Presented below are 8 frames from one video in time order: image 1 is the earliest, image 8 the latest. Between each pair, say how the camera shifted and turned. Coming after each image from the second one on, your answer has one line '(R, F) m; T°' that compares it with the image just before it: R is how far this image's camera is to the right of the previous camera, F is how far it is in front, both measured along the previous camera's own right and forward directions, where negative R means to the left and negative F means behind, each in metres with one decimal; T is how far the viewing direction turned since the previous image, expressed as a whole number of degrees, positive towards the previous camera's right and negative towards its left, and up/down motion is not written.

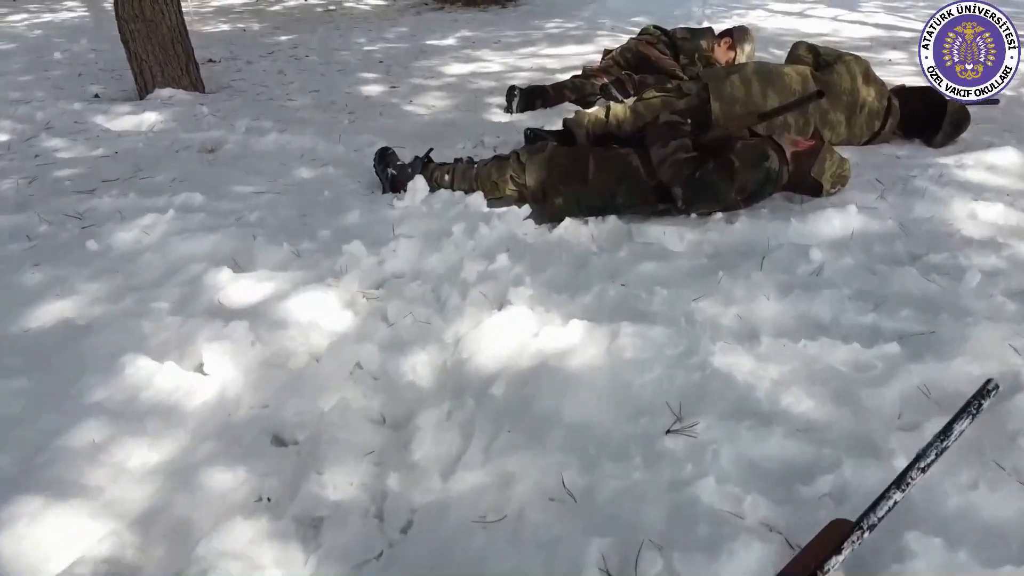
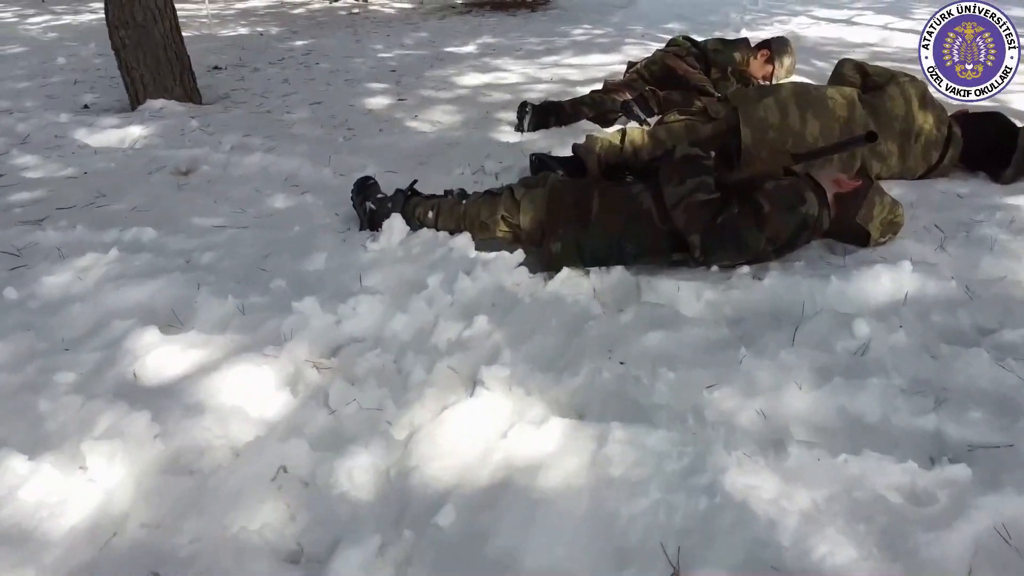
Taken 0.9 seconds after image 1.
(+0.1, +0.4) m; -3°
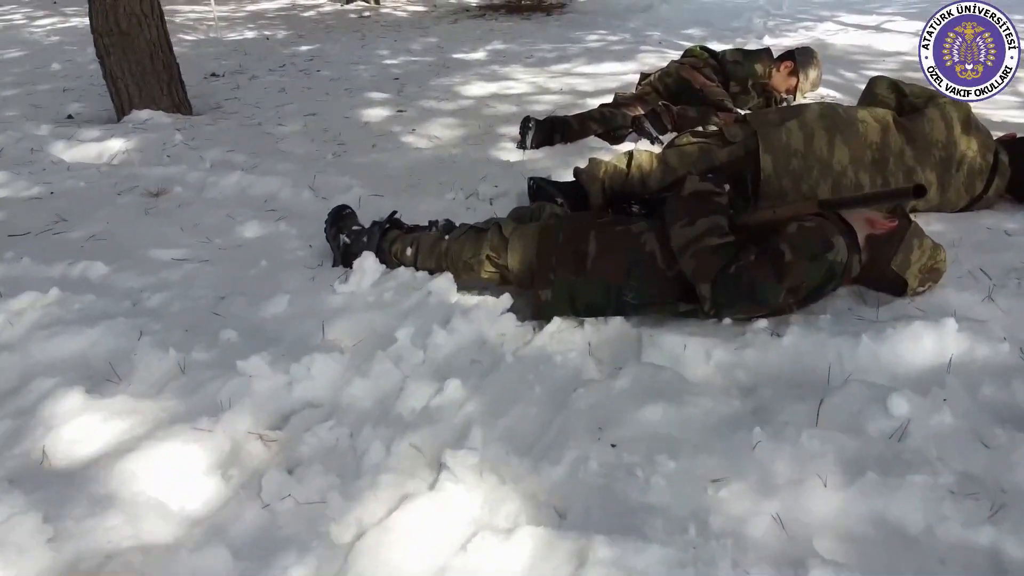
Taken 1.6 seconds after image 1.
(+0.1, +0.3) m; -1°
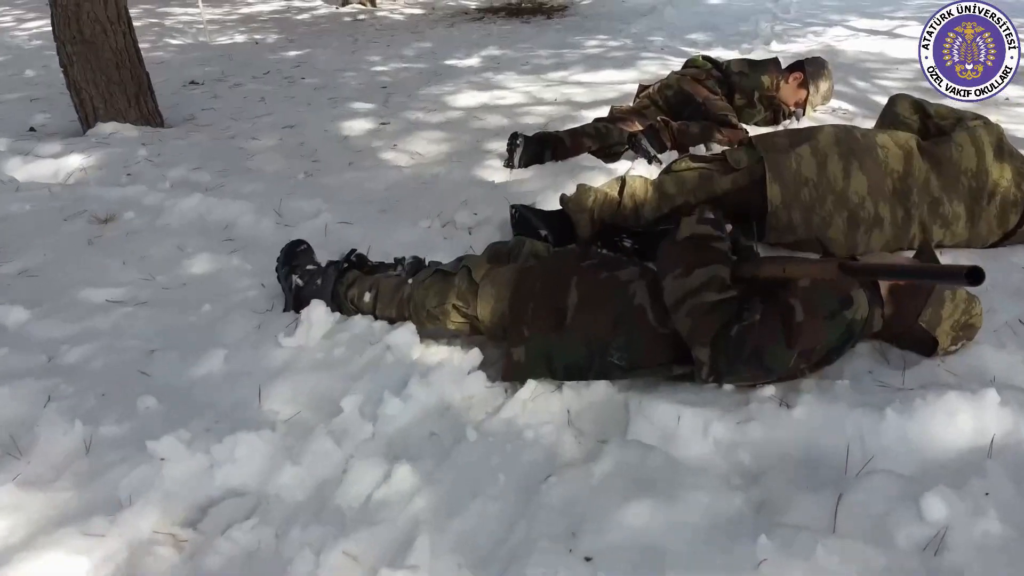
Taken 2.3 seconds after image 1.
(+0.1, +0.3) m; 0°
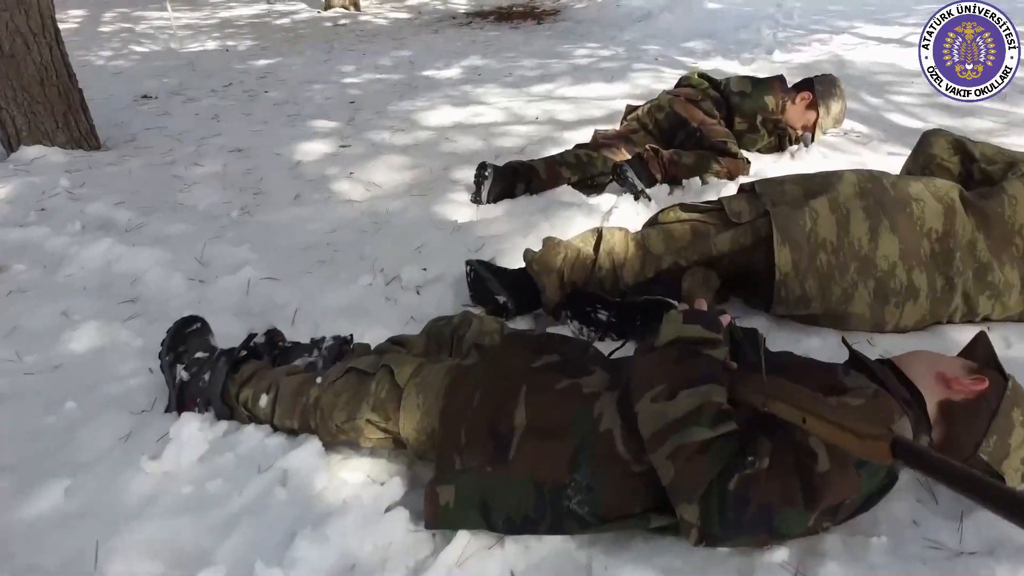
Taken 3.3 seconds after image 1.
(+0.1, +0.4) m; 0°
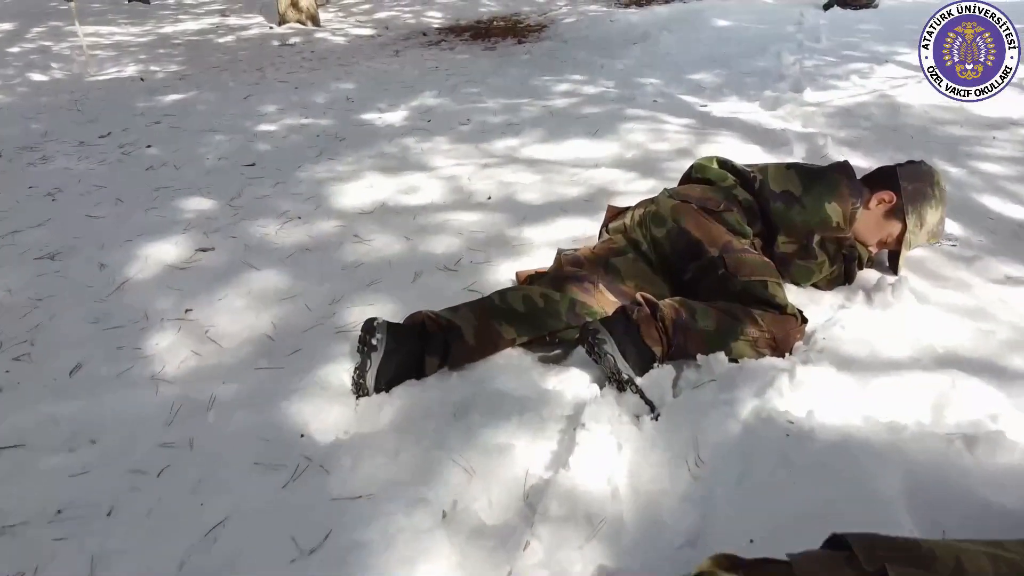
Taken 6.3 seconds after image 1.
(+0.2, +1.2) m; 0°
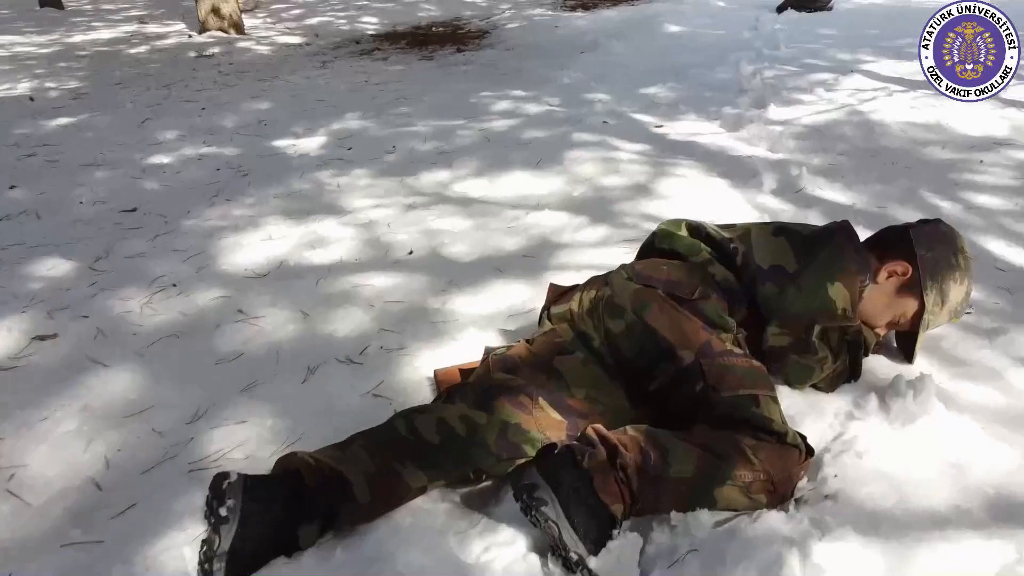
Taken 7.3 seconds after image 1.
(+0.1, +0.5) m; +3°
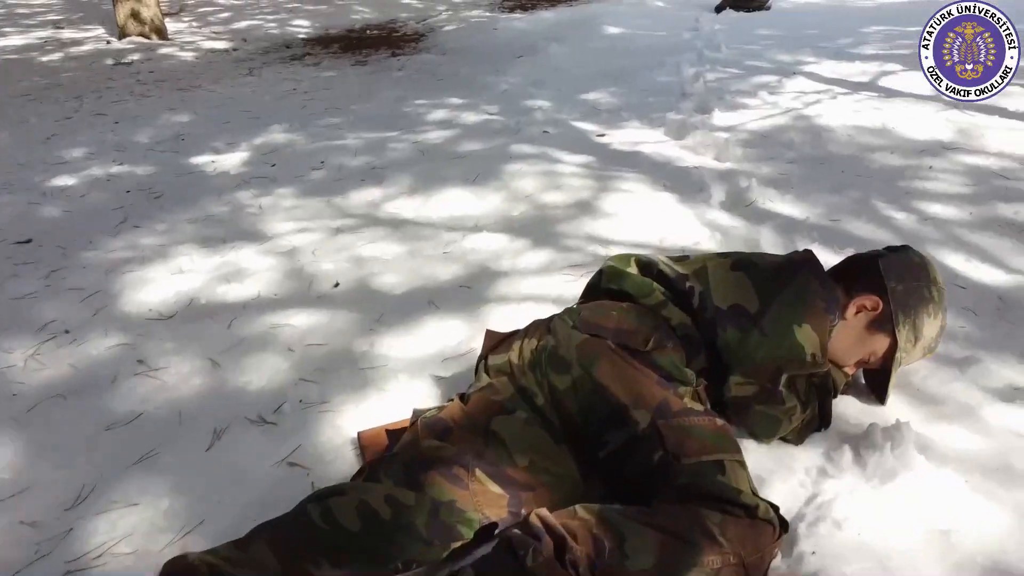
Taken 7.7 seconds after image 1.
(0.0, +0.2) m; +4°
